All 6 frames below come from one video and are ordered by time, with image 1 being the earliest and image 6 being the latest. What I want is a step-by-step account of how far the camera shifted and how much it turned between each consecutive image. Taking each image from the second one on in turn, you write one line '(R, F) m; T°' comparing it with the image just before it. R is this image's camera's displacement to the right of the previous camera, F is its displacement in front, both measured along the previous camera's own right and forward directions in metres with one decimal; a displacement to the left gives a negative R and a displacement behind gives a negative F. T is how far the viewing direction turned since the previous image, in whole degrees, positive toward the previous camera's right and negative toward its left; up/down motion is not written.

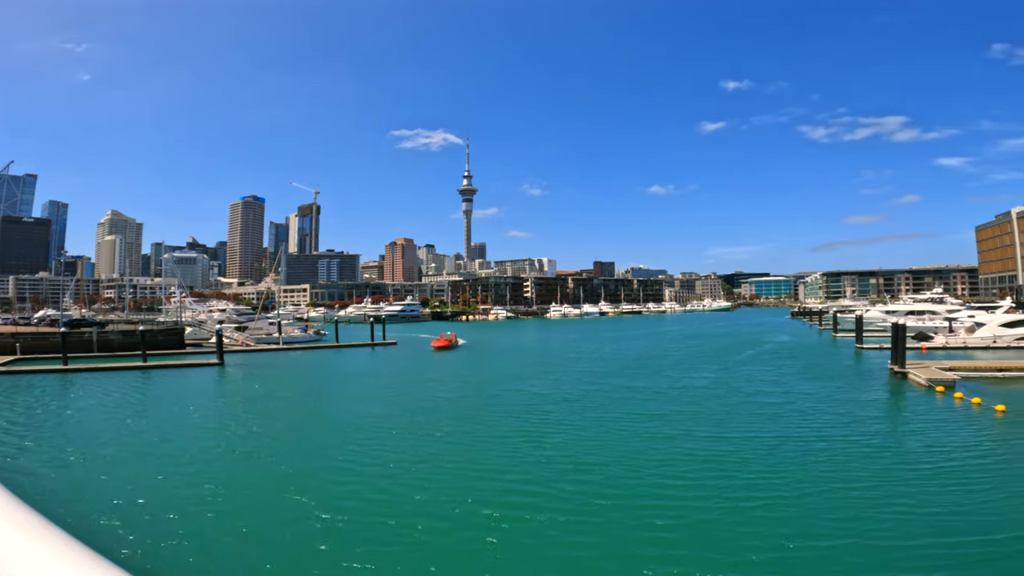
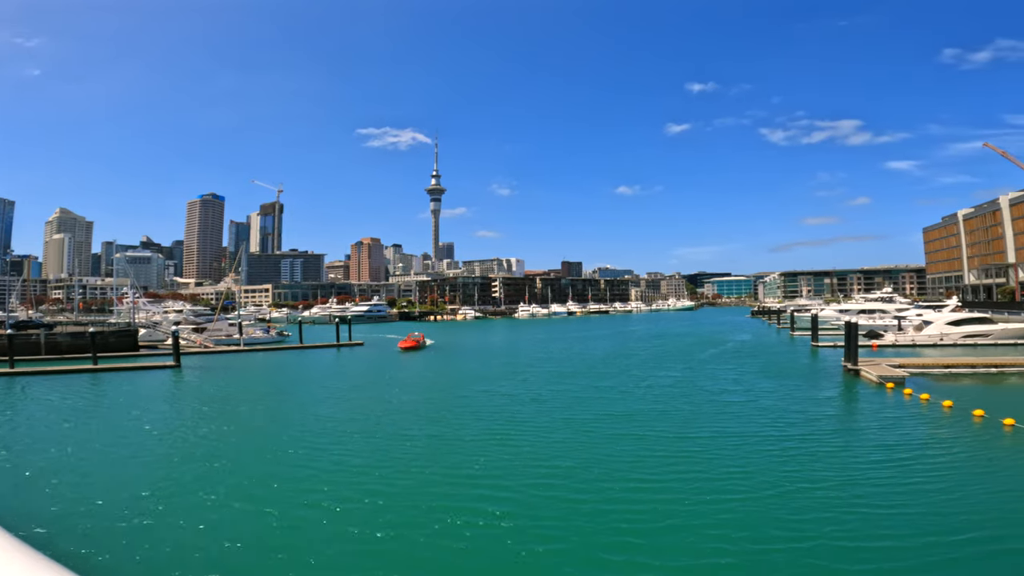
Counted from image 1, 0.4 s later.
(-0.8, +0.1) m; +3°
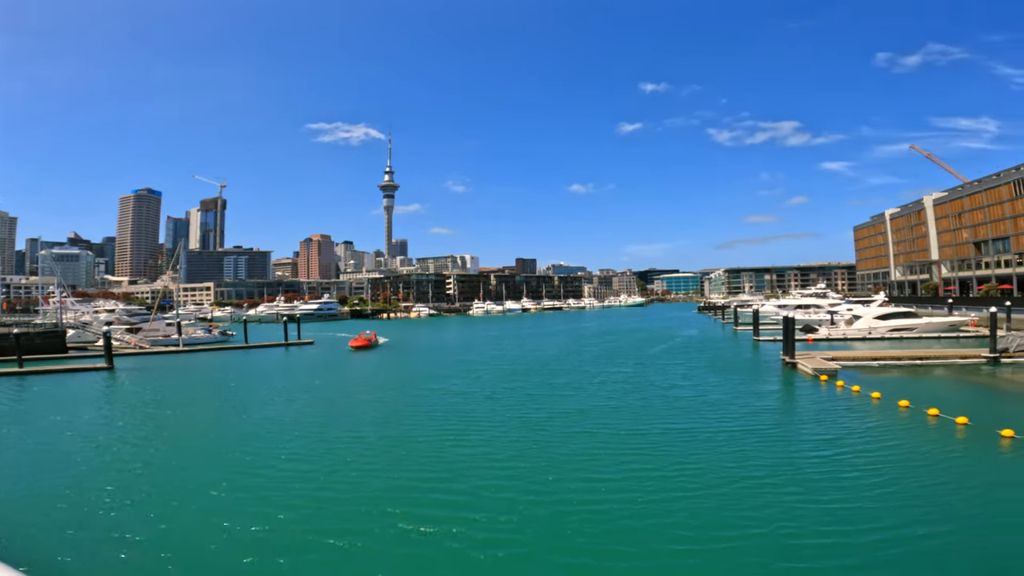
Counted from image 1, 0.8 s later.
(-0.9, -0.5) m; +5°
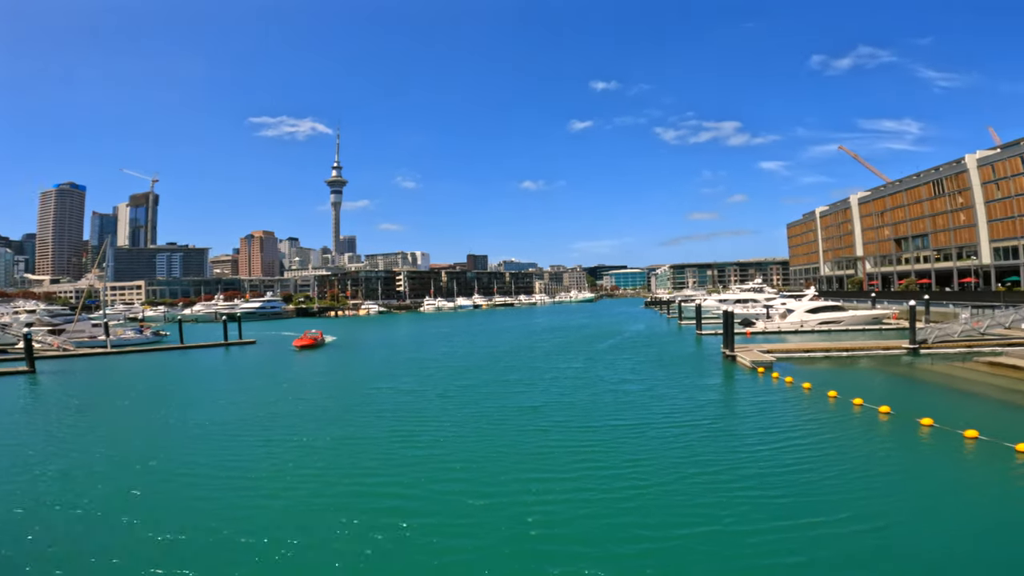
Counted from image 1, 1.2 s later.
(-0.8, -0.8) m; +5°
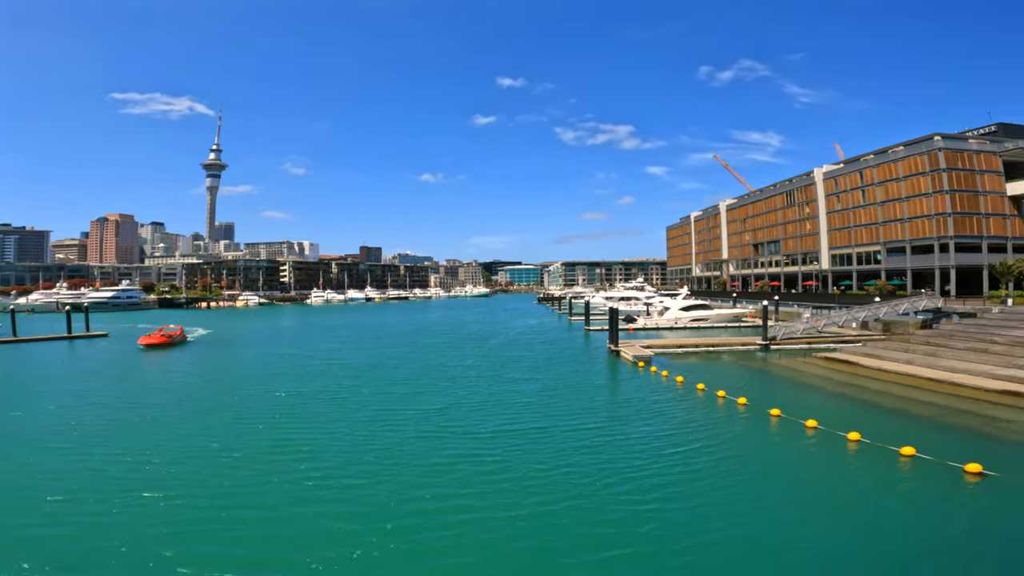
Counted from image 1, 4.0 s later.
(+1.4, +0.7) m; +11°
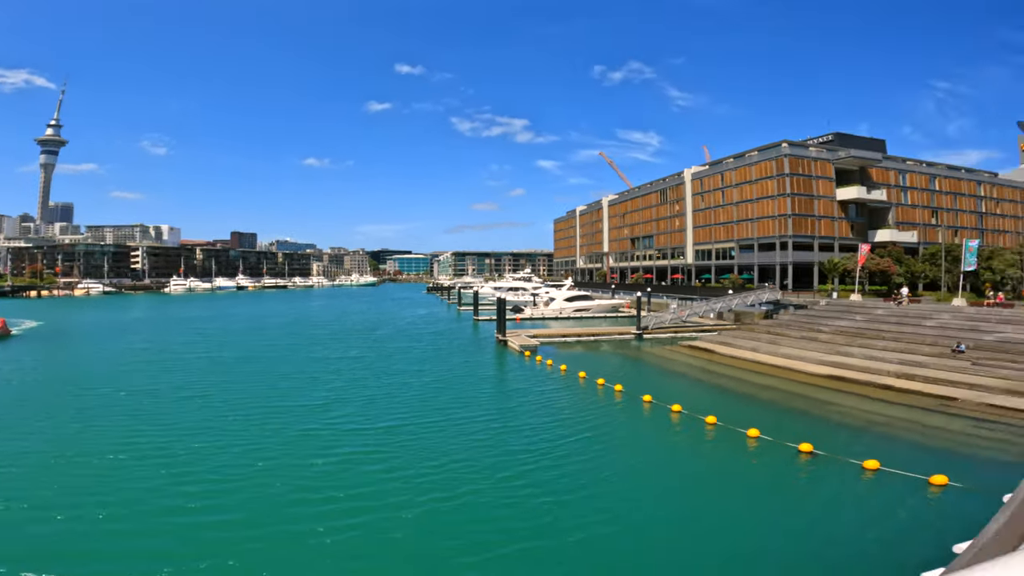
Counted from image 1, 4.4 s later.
(+0.9, +0.8) m; +11°
